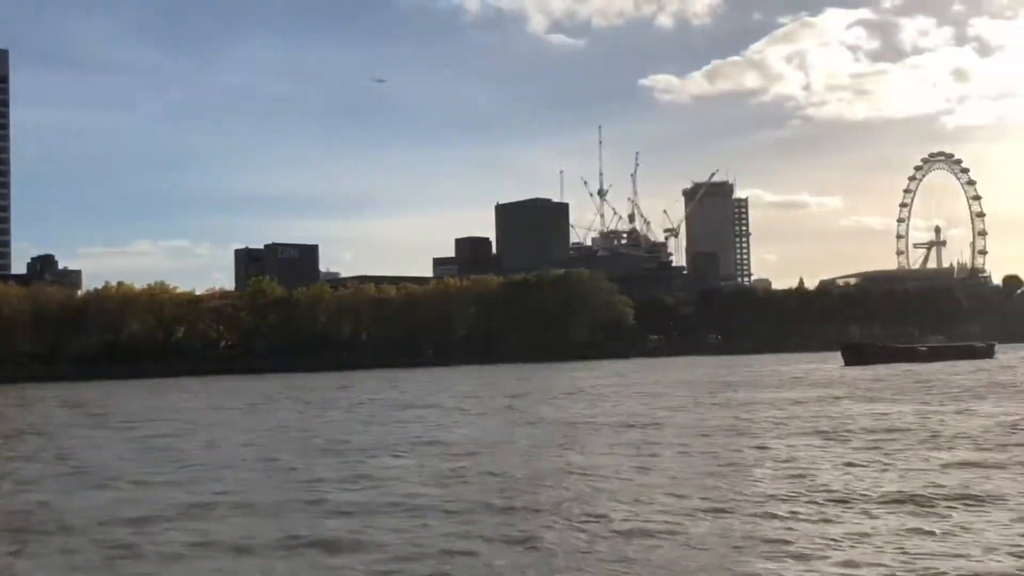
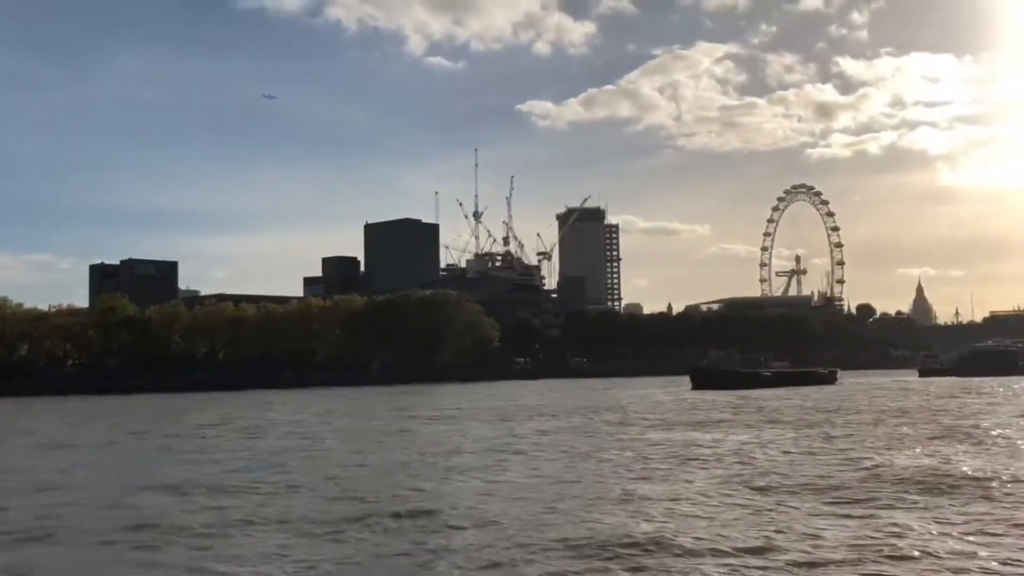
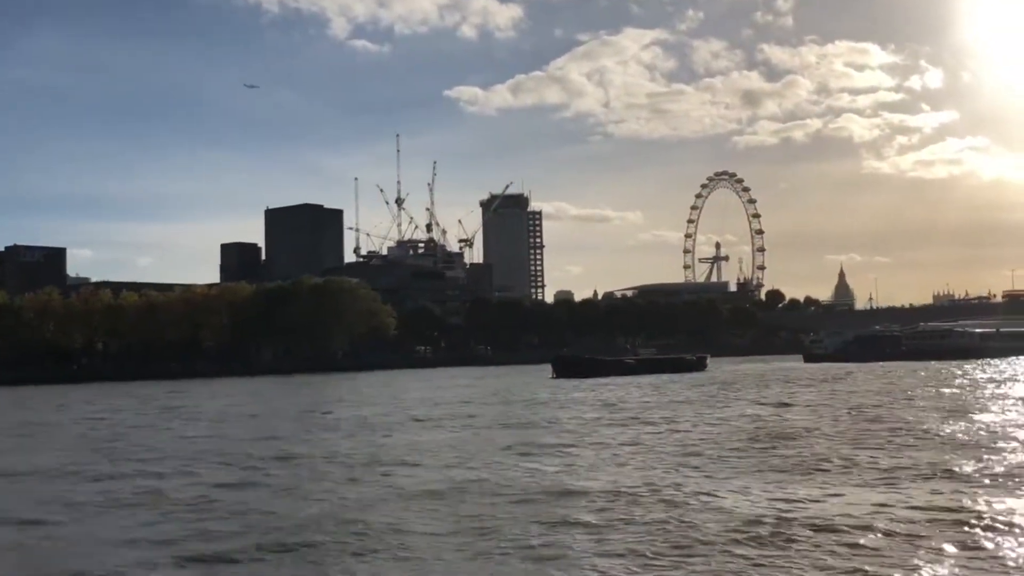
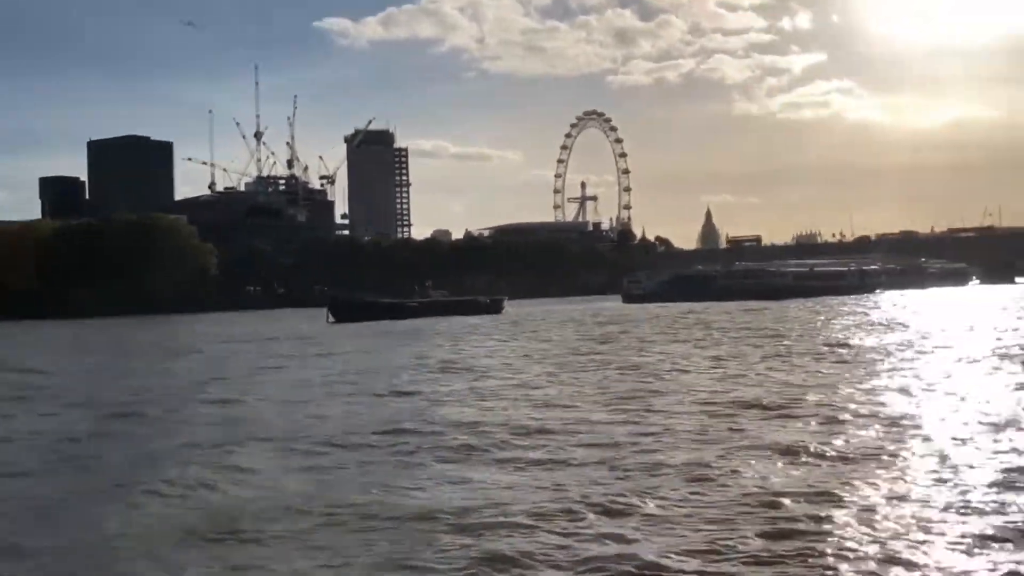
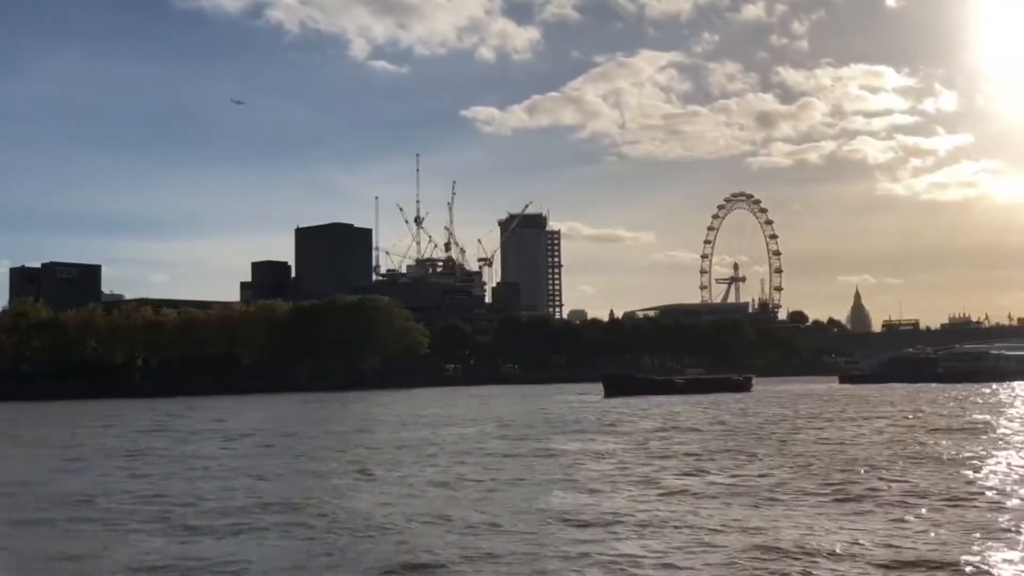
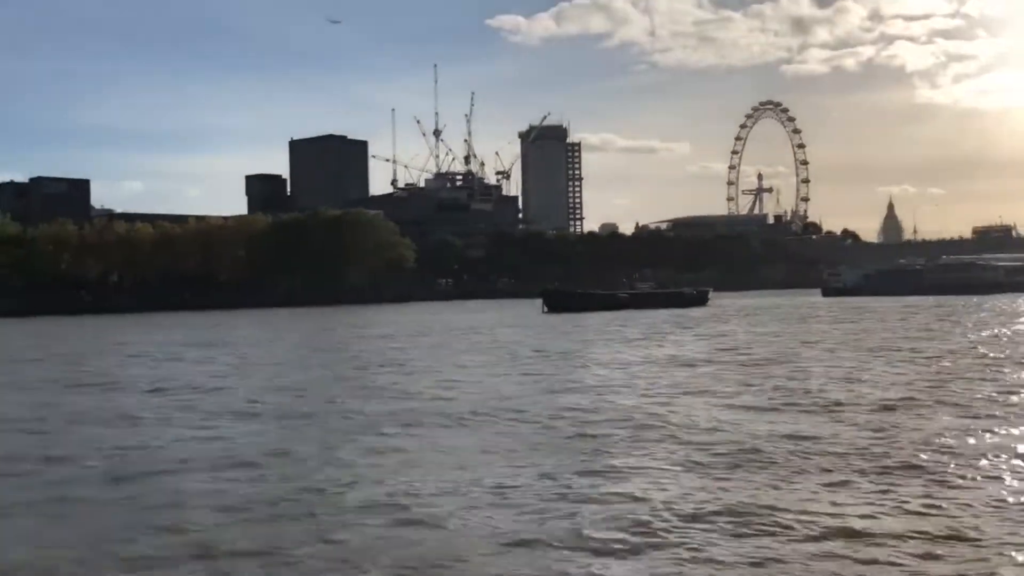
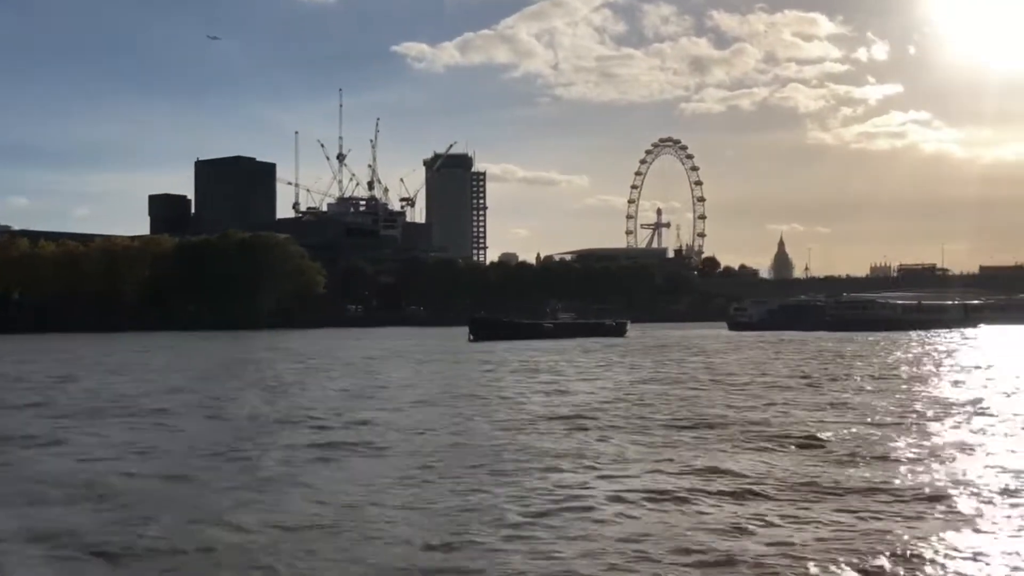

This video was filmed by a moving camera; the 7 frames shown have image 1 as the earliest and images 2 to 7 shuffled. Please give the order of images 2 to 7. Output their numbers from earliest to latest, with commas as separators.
2, 5, 3, 7, 6, 4
